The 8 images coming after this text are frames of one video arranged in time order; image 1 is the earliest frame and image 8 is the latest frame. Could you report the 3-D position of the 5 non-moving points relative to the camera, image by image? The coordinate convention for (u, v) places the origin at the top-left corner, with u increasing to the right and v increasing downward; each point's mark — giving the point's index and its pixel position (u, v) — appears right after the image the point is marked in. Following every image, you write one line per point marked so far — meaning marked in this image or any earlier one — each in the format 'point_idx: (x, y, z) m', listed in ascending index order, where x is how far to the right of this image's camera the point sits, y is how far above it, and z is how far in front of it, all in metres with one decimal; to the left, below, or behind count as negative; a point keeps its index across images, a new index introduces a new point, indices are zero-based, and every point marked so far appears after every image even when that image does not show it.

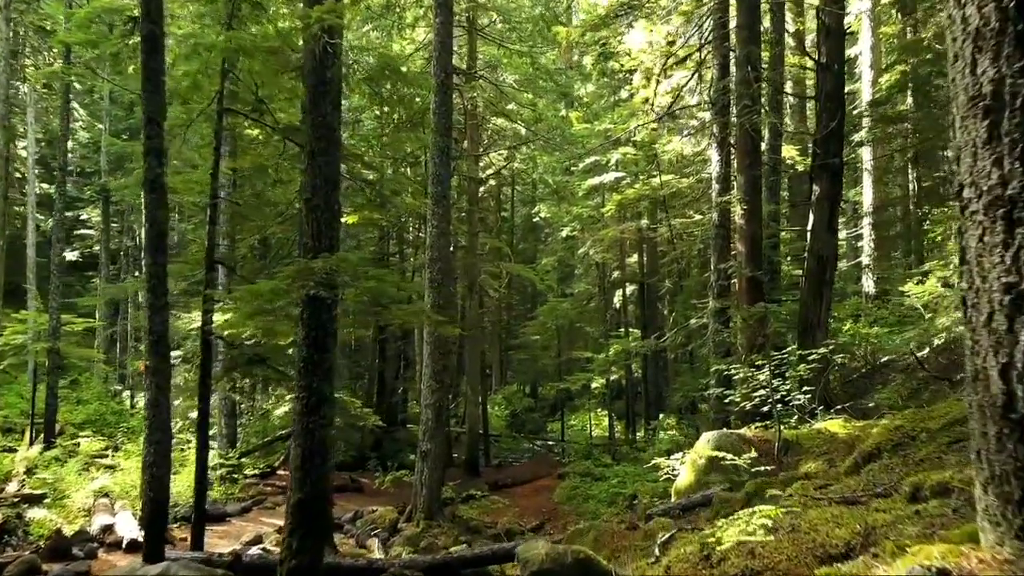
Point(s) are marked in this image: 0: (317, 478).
0: (-1.6, -1.6, +6.3) m
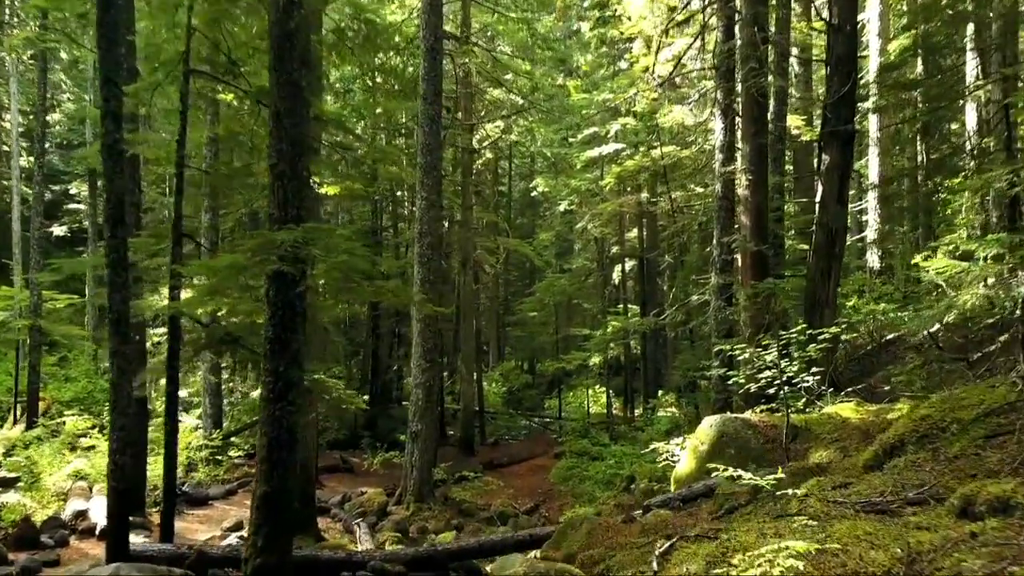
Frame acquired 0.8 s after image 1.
0: (-1.7, -1.4, +5.8) m
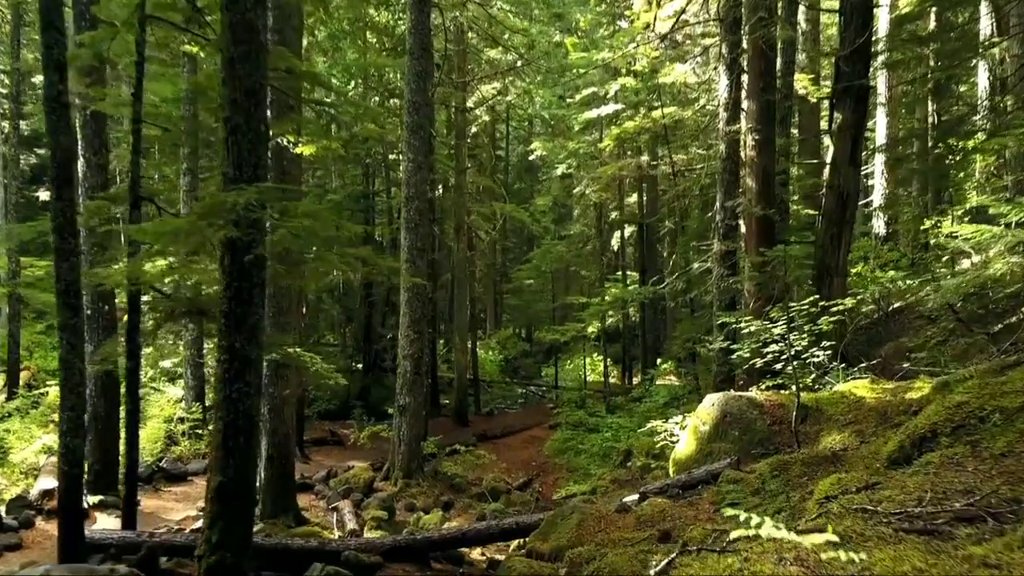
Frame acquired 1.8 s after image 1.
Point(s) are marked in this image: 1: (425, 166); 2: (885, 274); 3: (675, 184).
0: (-1.8, -1.1, +5.2) m
1: (-1.4, +2.0, +12.6) m
2: (+6.9, +0.3, +14.1) m
3: (+3.4, +2.2, +16.2) m
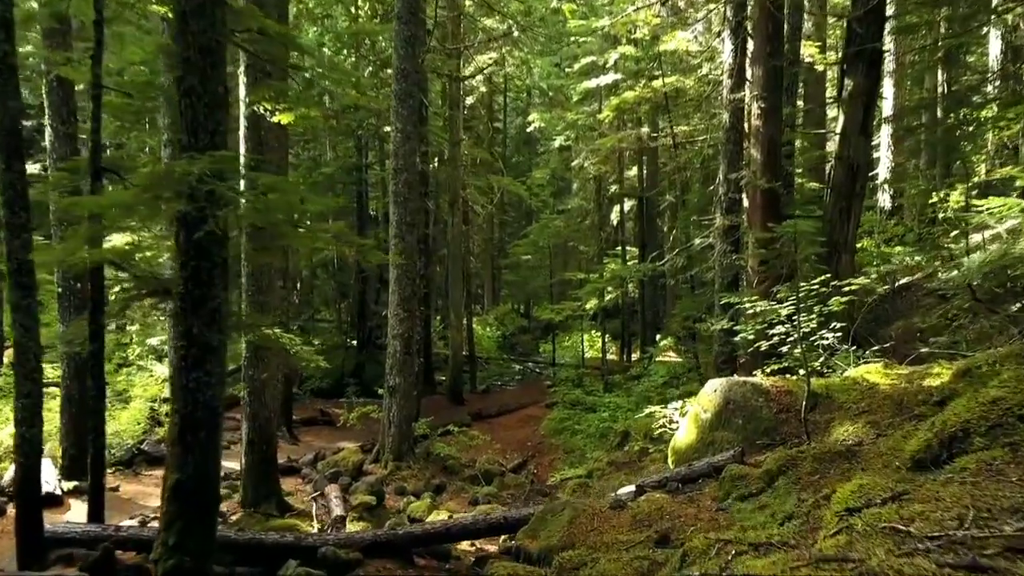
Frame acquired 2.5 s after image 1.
0: (-1.9, -1.0, +4.8) m
1: (-1.5, +2.4, +12.0) m
2: (+6.8, +0.7, +13.7) m
3: (+3.3, +2.7, +15.7) m
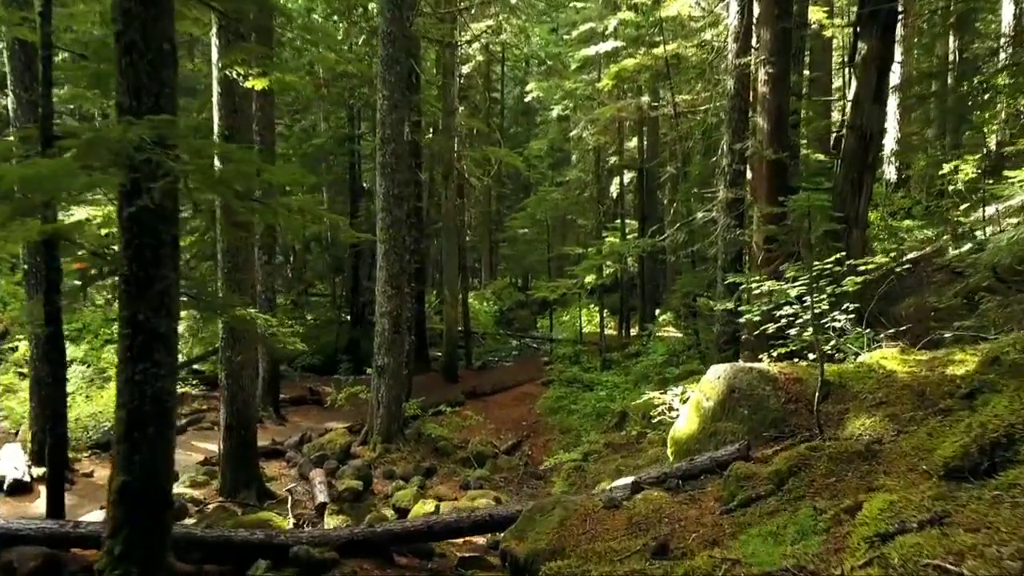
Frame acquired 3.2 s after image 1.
0: (-2.0, -0.9, +4.3) m
1: (-1.6, +2.7, +11.4) m
2: (+6.7, +1.1, +13.1) m
3: (+3.2, +3.2, +15.1) m
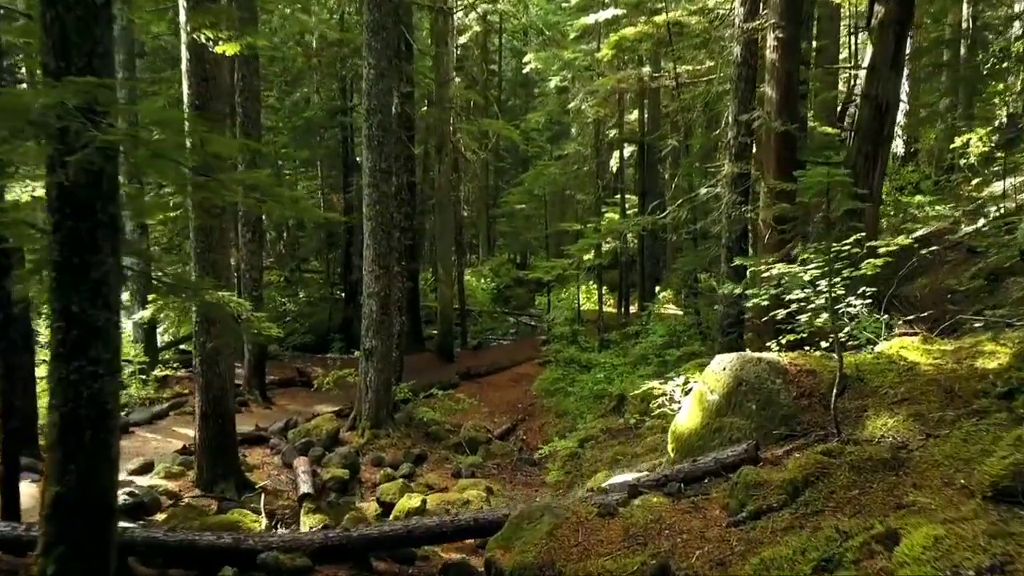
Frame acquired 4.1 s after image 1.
0: (-2.1, -0.8, +3.9) m
1: (-1.7, +3.0, +10.8) m
2: (+6.6, +1.5, +12.6) m
3: (+3.2, +3.6, +14.5) m
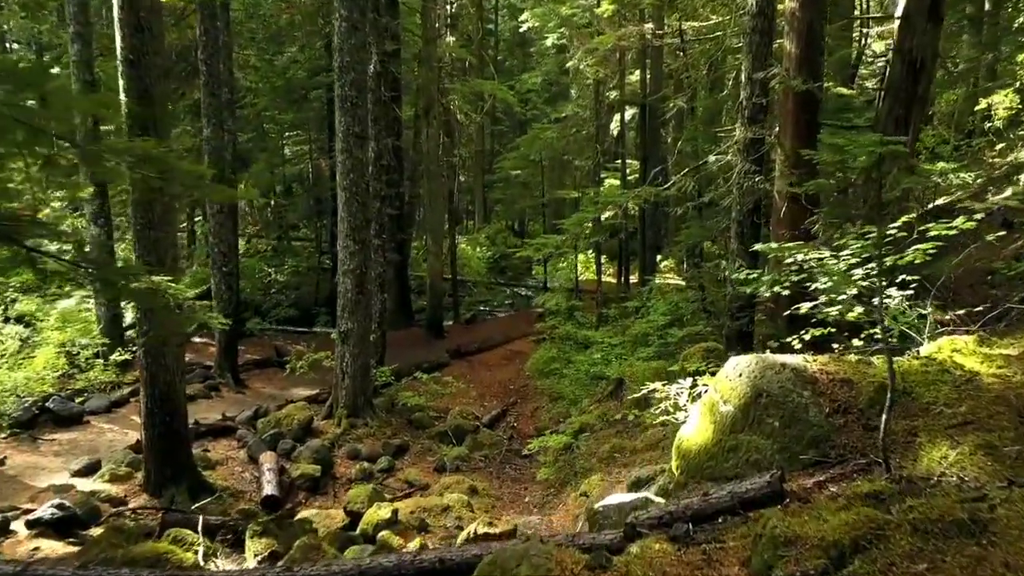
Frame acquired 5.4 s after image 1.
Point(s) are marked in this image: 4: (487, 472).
0: (-2.3, -0.9, +3.0) m
1: (-1.9, +3.3, +9.8) m
2: (+6.4, +1.8, +11.6) m
3: (+3.0, +4.1, +13.4) m
4: (-0.3, -2.2, +9.2) m
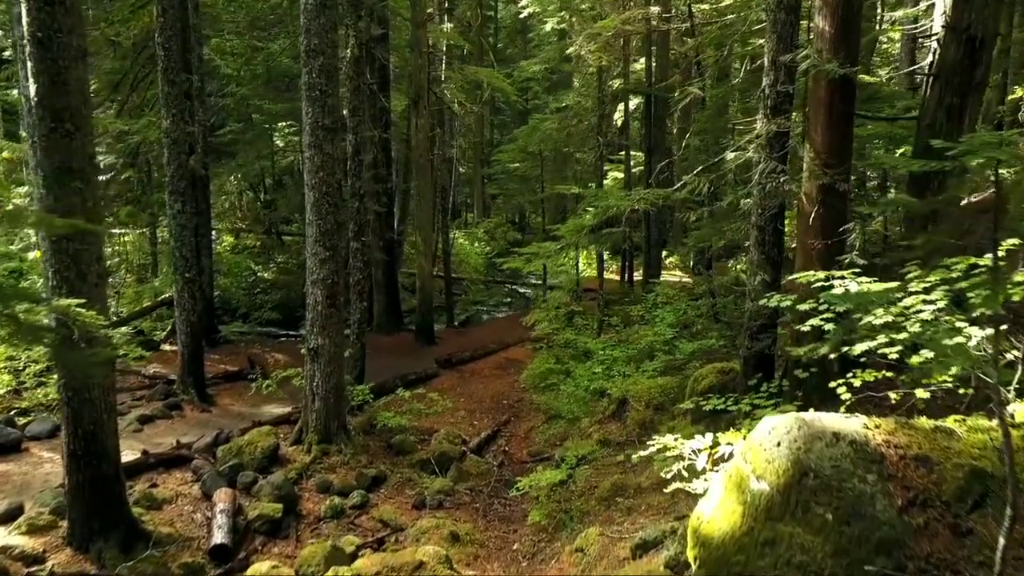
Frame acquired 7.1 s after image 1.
0: (-2.4, -1.1, +1.9) m
1: (-2.0, +3.2, +8.6) m
2: (+6.3, +1.7, +10.4) m
3: (+2.9, +4.0, +12.2) m
4: (-0.4, -2.4, +8.1) m
